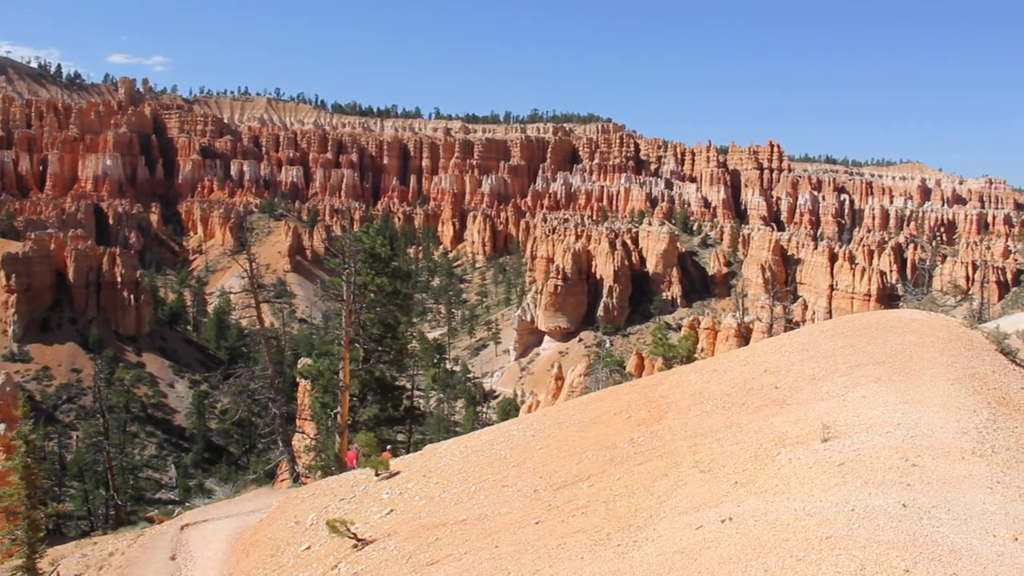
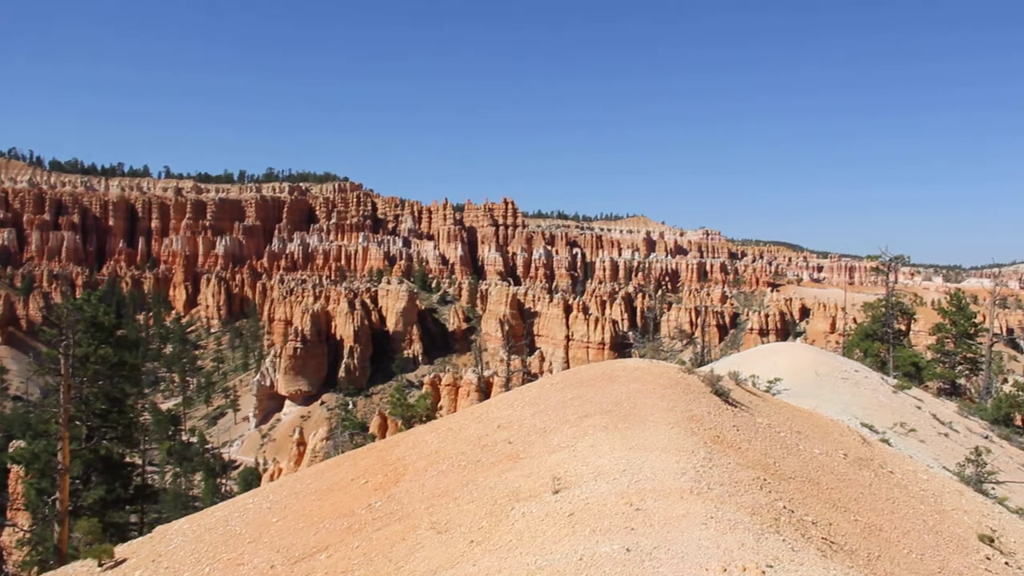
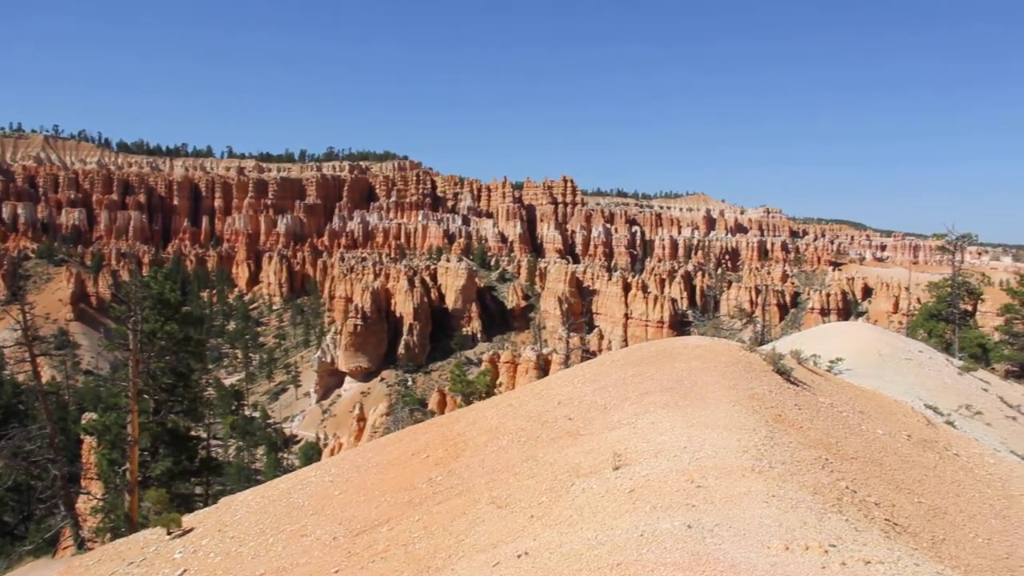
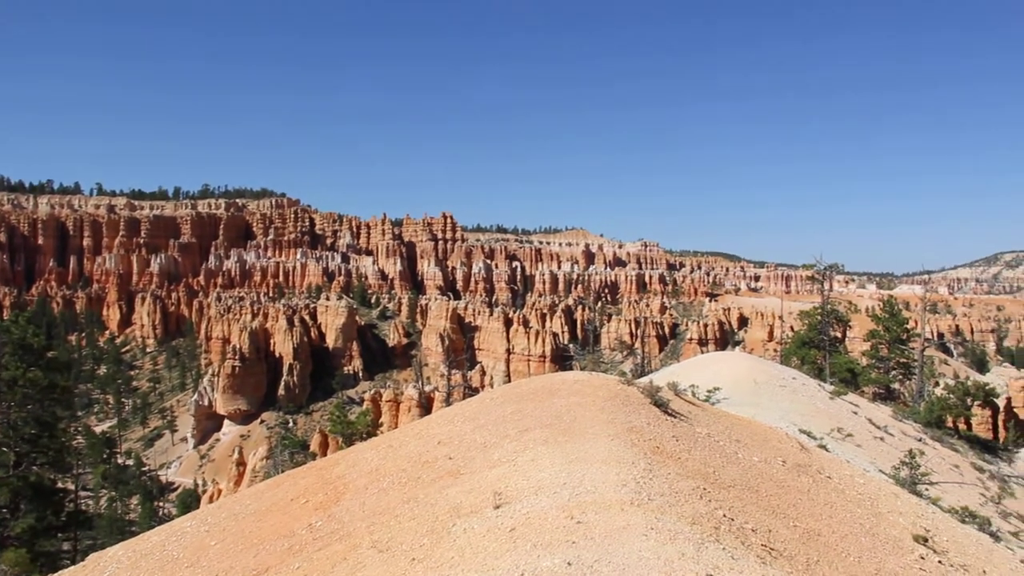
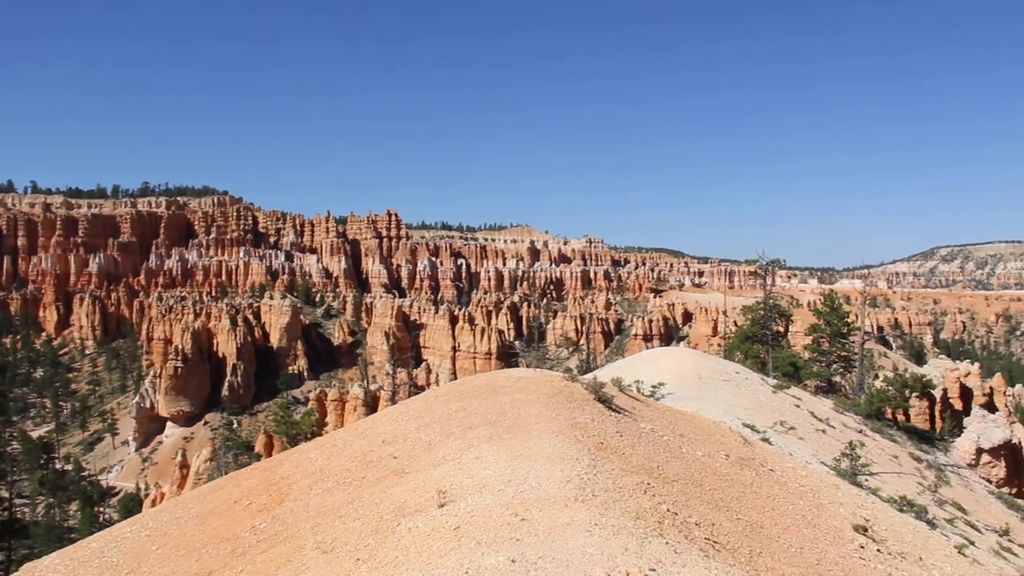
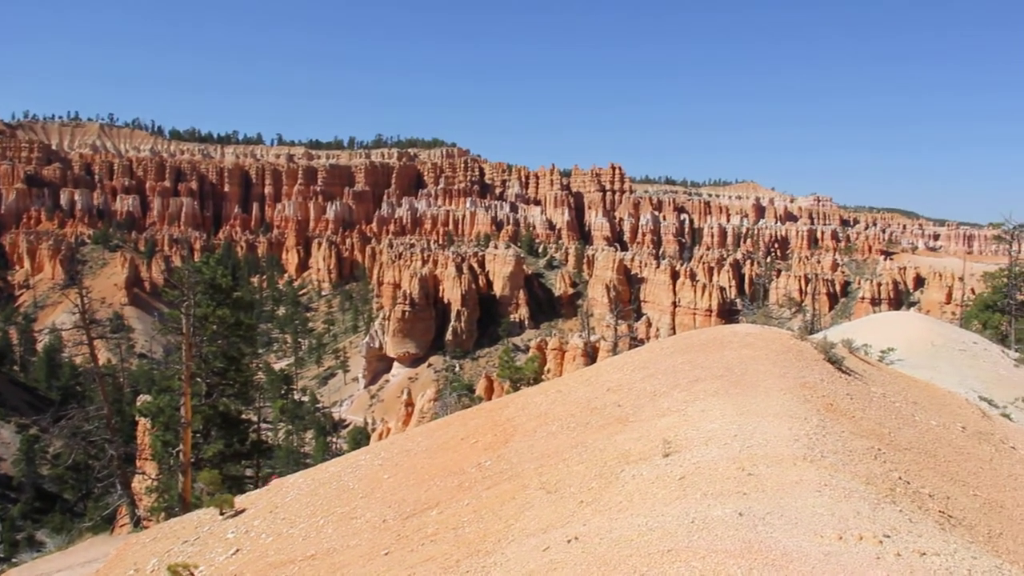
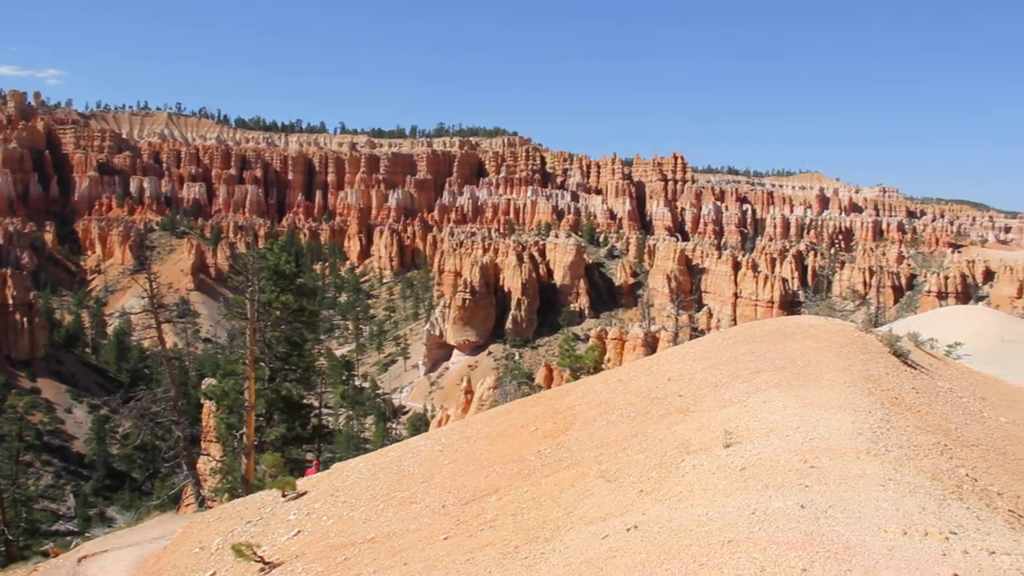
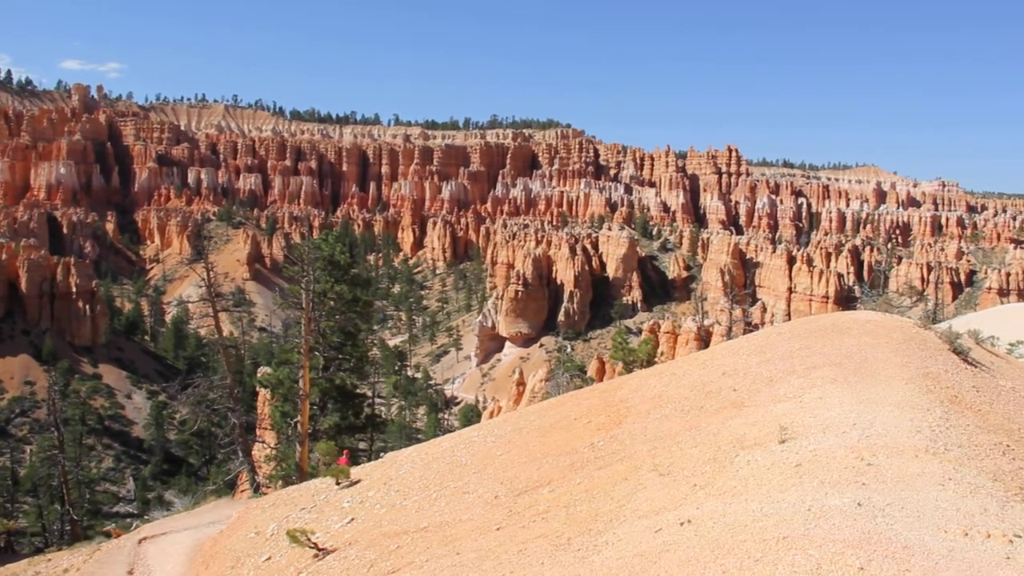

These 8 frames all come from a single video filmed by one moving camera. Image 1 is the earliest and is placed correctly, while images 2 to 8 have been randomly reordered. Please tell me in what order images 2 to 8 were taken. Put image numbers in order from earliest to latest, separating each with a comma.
8, 7, 6, 3, 2, 4, 5
